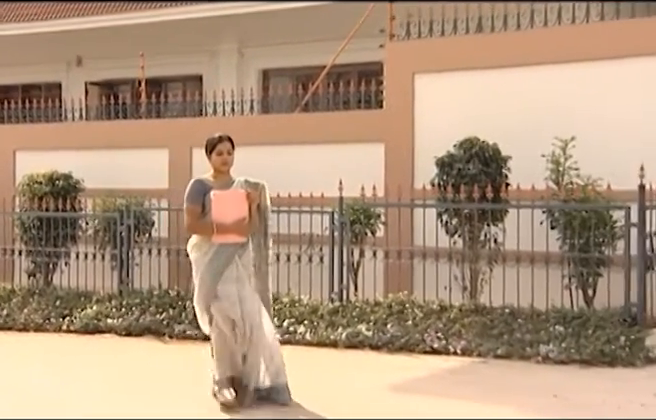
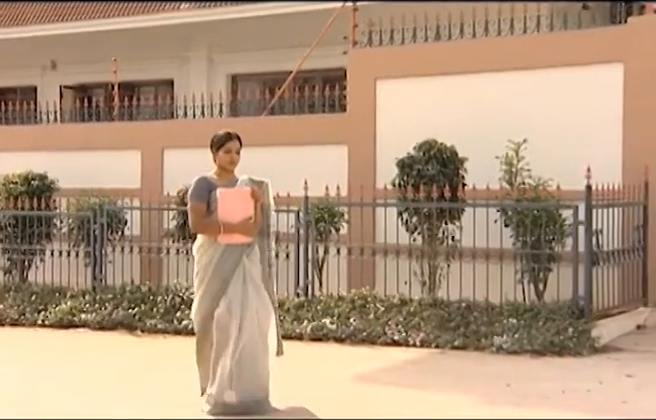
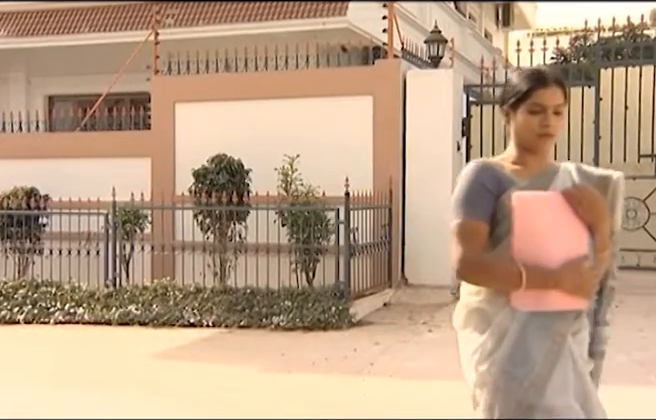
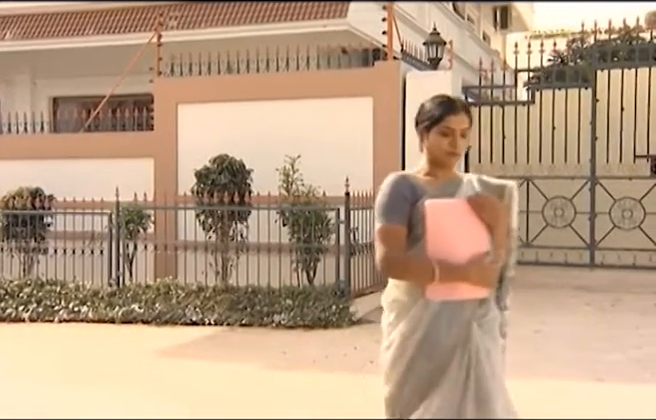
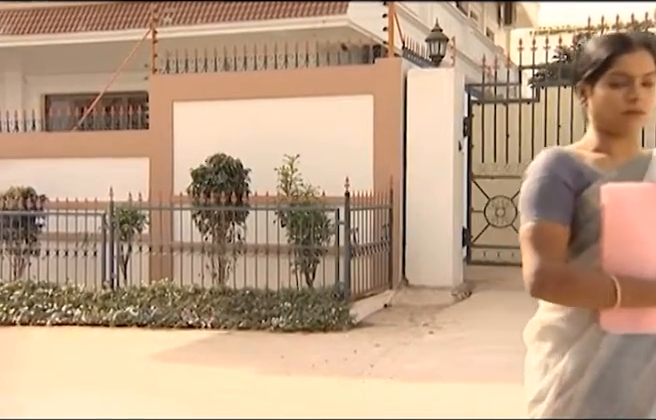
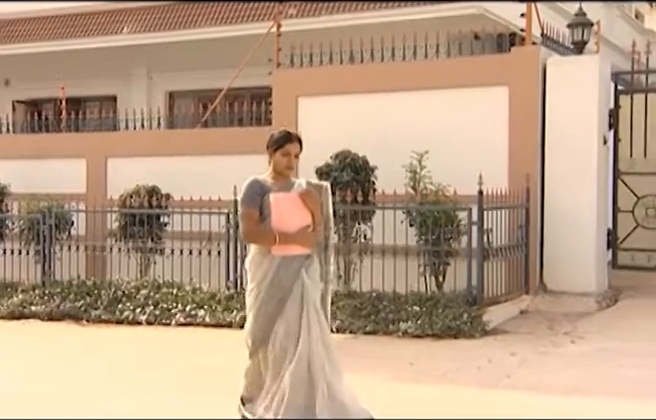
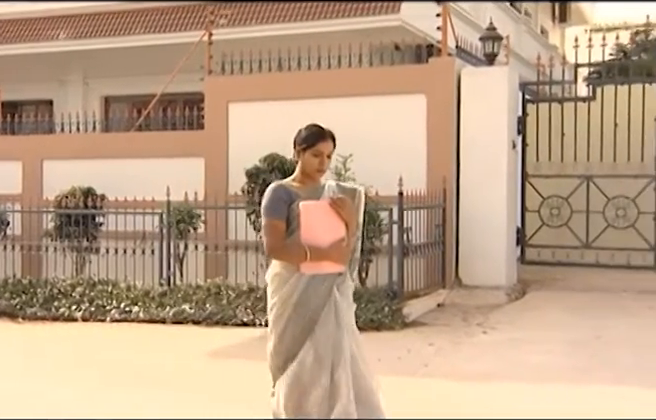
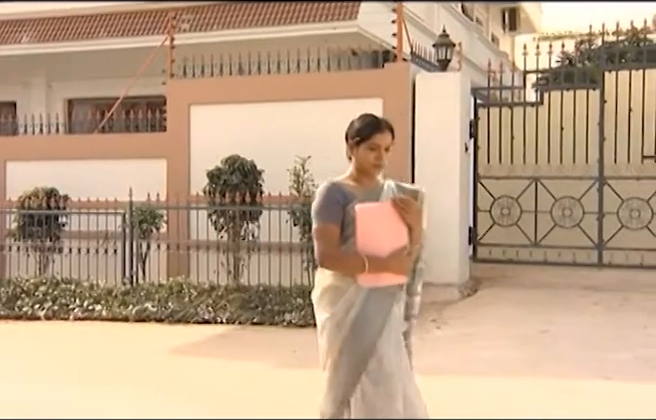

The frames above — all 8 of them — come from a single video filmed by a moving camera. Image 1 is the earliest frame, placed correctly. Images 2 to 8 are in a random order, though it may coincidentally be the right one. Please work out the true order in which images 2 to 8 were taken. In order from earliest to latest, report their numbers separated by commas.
2, 6, 7, 8, 4, 3, 5
